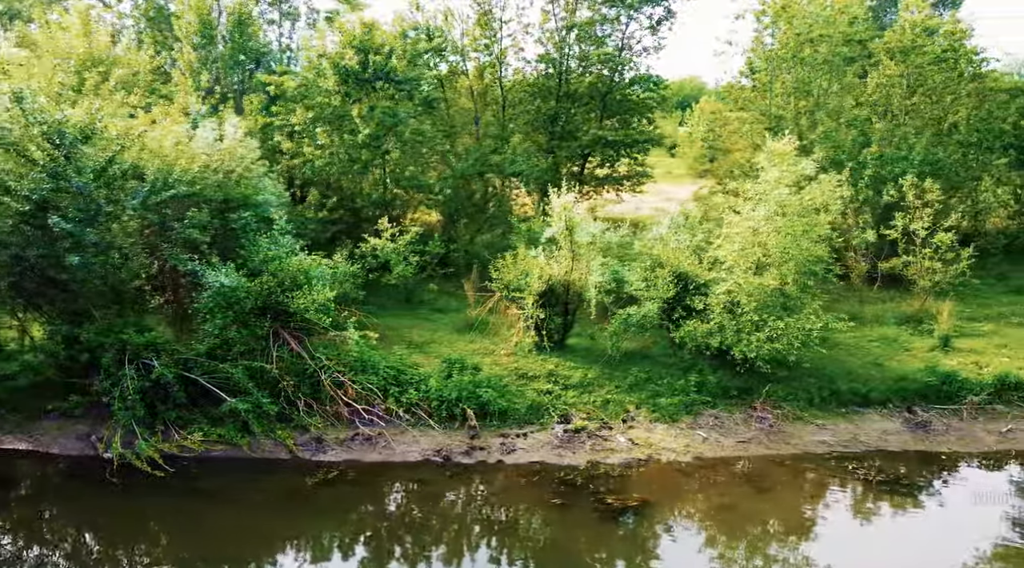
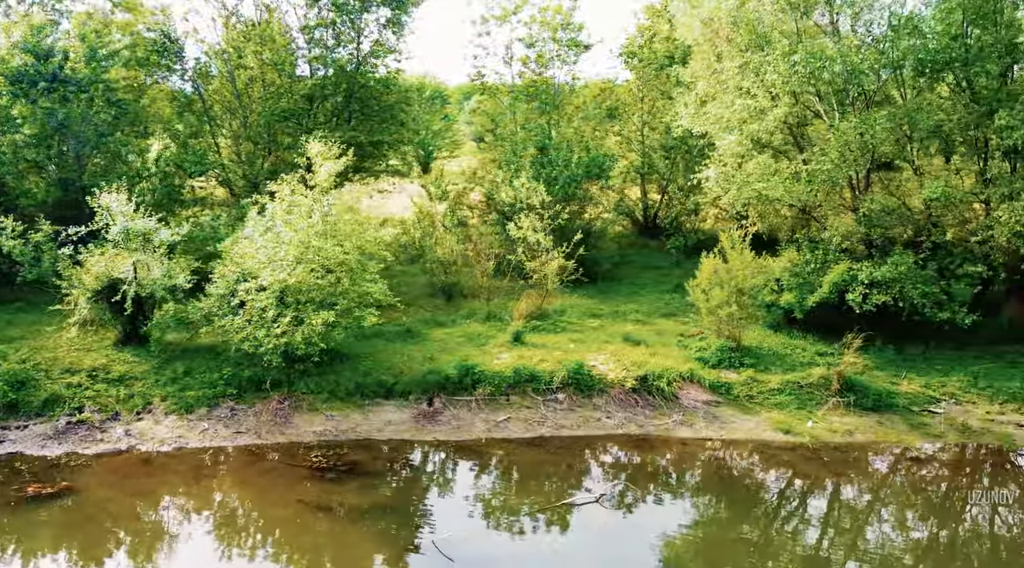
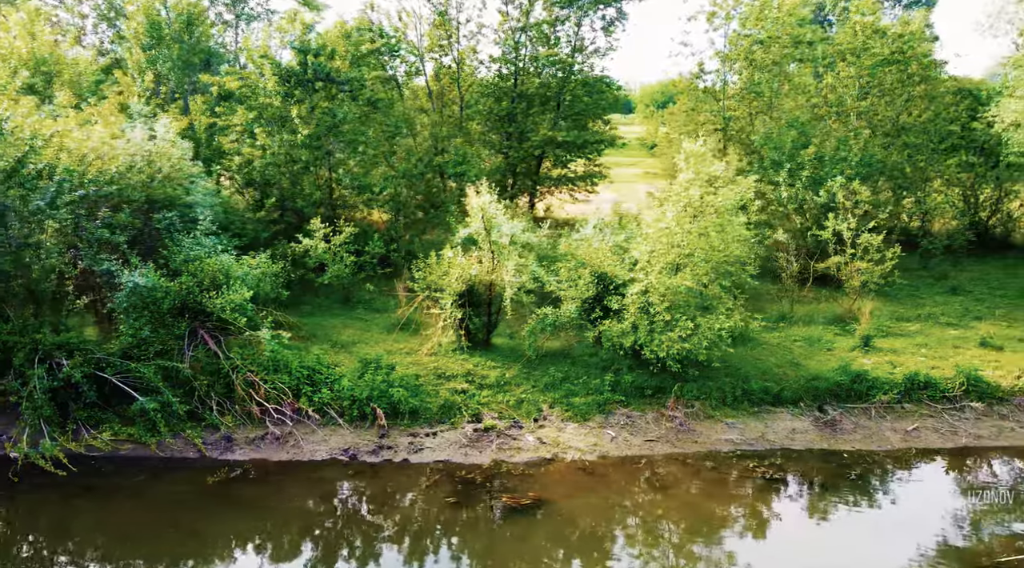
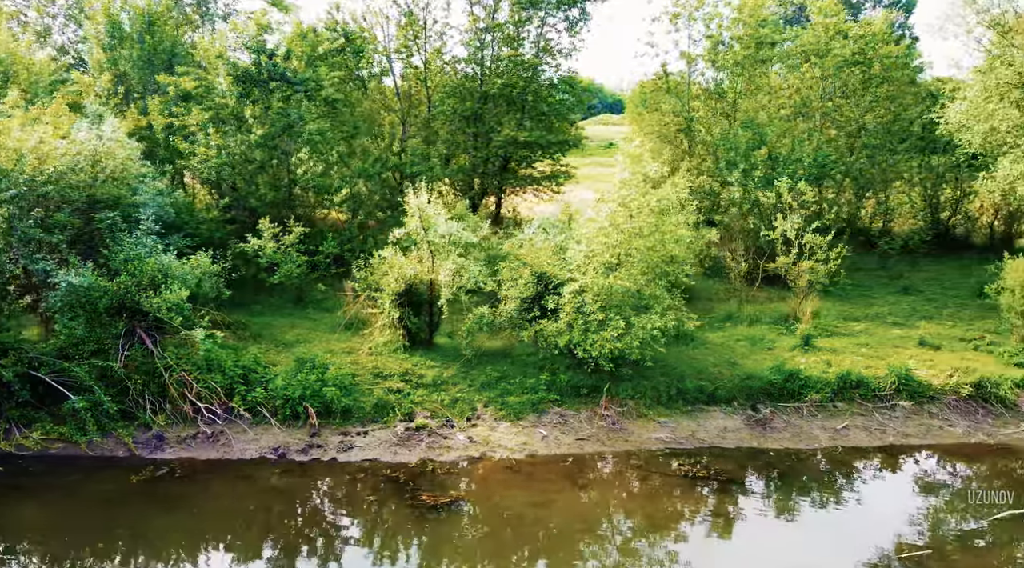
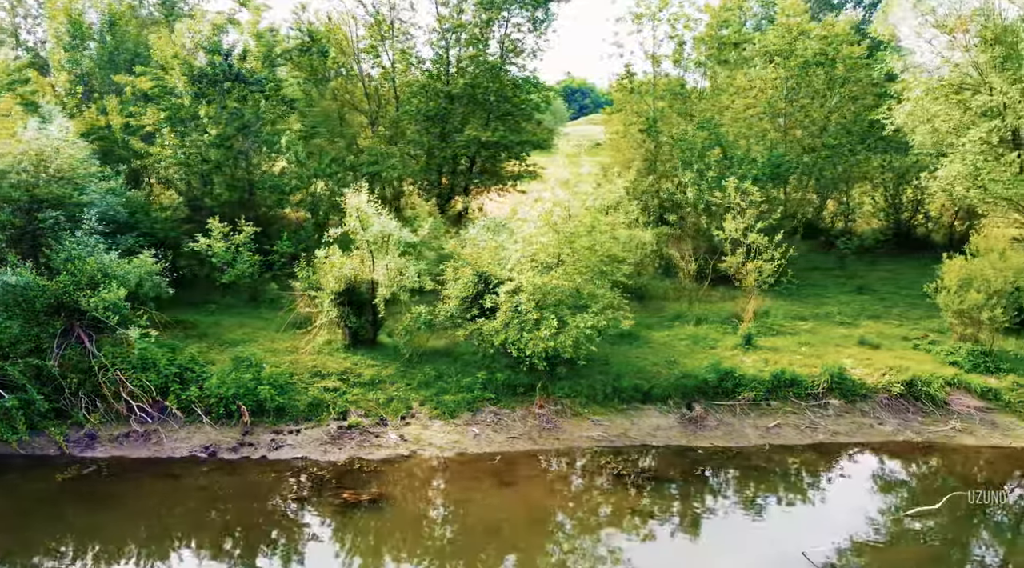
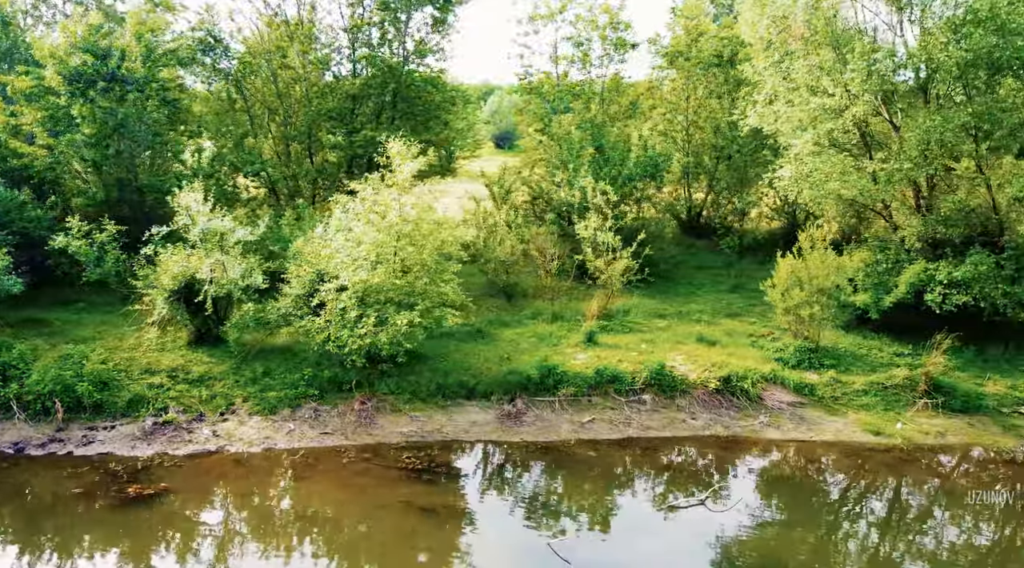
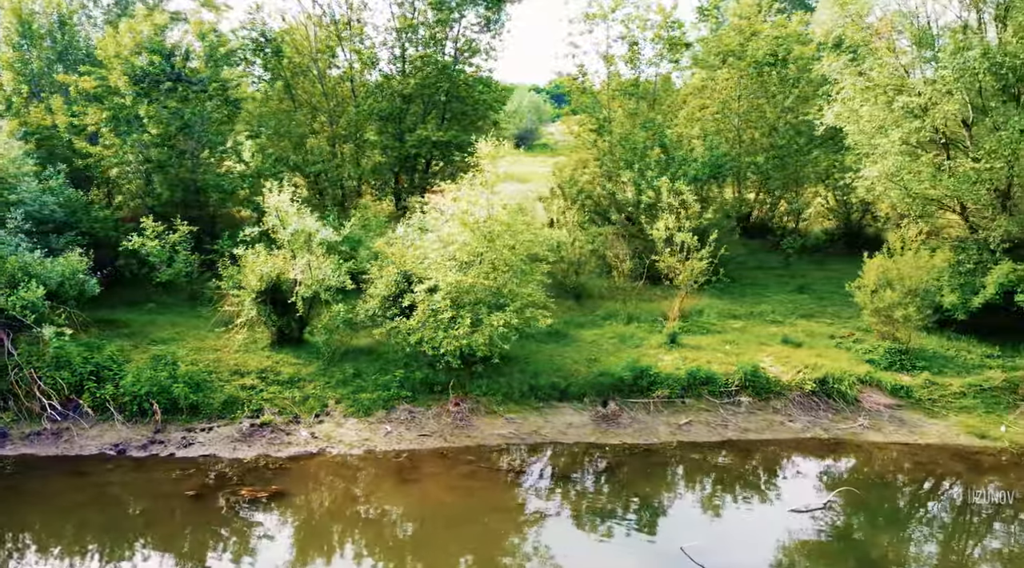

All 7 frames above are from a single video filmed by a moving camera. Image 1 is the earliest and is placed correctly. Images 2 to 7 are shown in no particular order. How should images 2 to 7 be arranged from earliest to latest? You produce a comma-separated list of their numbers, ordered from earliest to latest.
3, 4, 5, 7, 6, 2
